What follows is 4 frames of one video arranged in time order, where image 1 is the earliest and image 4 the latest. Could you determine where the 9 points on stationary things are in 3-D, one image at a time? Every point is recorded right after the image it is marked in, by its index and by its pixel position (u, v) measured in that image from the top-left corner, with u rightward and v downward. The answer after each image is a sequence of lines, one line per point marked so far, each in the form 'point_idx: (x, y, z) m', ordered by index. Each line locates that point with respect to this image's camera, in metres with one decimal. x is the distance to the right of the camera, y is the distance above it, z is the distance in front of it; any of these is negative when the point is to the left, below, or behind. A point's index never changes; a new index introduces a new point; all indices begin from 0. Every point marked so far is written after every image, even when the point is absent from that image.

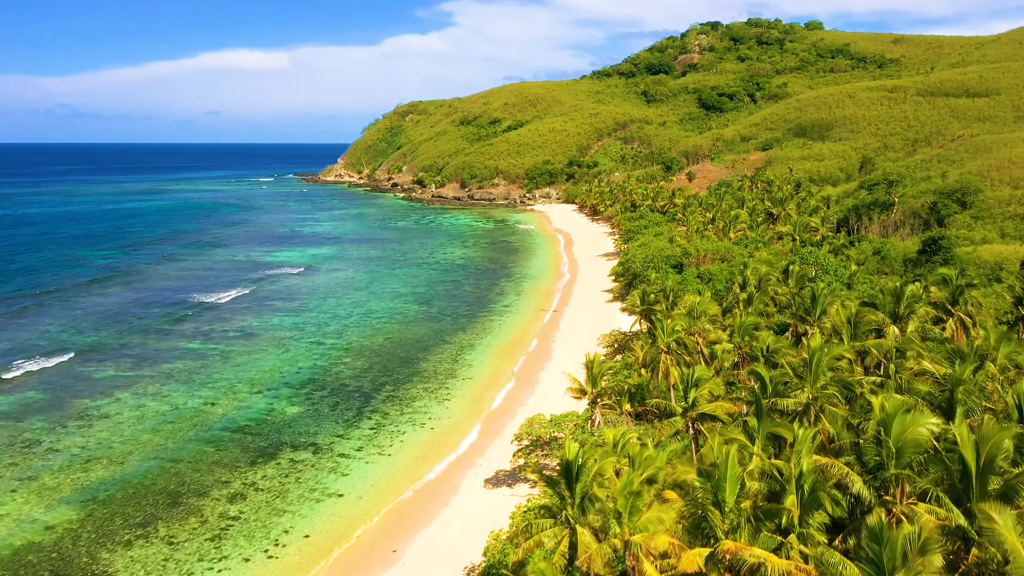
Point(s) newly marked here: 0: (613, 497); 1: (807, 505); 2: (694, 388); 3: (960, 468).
0: (+2.2, -5.0, +13.1) m
1: (+6.1, -4.6, +11.9) m
2: (+6.1, -3.4, +19.2) m
3: (+8.9, -3.6, +11.3) m
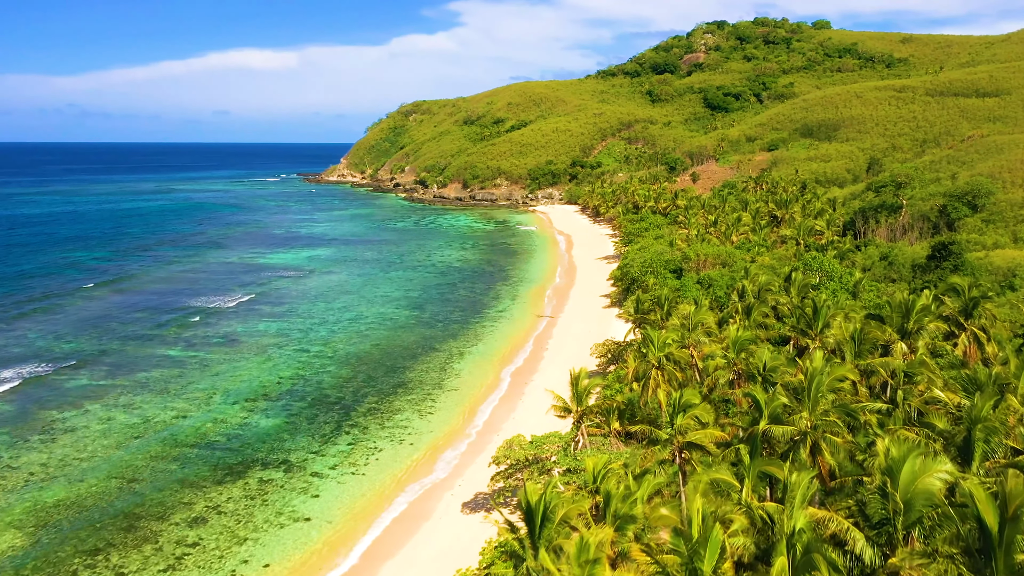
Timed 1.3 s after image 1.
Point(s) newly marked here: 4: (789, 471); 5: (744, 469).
0: (+1.3, -5.5, +11.6) m
1: (+5.2, -5.0, +10.3) m
2: (+5.2, -3.9, +17.6) m
3: (+8.0, -4.1, +9.7) m
4: (+6.6, -4.4, +13.6) m
5: (+5.8, -4.5, +14.1) m
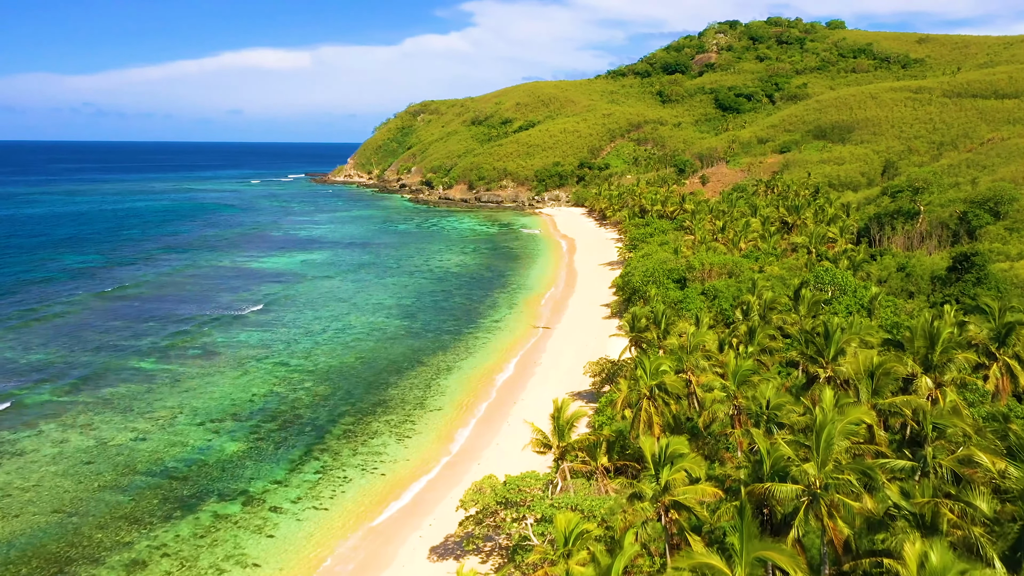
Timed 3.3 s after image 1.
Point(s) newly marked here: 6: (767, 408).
0: (+0.2, -6.2, +9.4) m
1: (+4.1, -5.8, +8.0) m
2: (+4.2, -4.7, +15.3) m
3: (+6.8, -4.9, +7.3) m
4: (+5.5, -5.2, +11.2) m
5: (+4.7, -5.3, +11.8) m
6: (+8.3, -3.9, +18.5) m
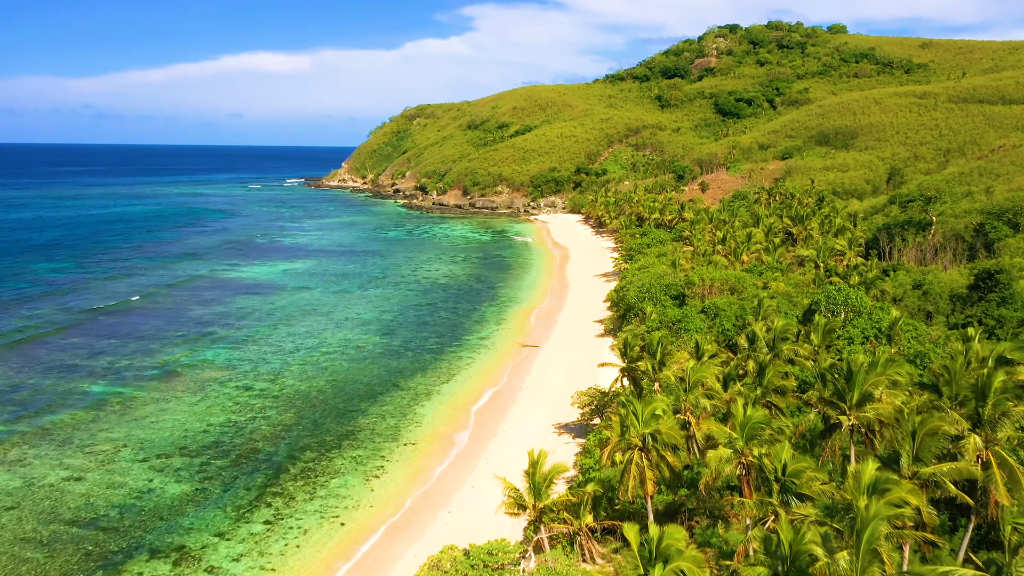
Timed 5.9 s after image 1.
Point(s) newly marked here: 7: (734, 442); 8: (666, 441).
0: (-0.8, -7.2, +6.2) m
1: (+3.1, -6.8, +4.8) m
2: (+3.3, -5.7, +12.1) m
3: (+5.8, -5.9, +4.2) m
4: (+4.5, -6.2, +8.1) m
5: (+3.7, -6.3, +8.6) m
6: (+7.3, -4.9, +15.3) m
7: (+6.9, -4.7, +17.5) m
8: (+5.1, -4.9, +18.4) m
